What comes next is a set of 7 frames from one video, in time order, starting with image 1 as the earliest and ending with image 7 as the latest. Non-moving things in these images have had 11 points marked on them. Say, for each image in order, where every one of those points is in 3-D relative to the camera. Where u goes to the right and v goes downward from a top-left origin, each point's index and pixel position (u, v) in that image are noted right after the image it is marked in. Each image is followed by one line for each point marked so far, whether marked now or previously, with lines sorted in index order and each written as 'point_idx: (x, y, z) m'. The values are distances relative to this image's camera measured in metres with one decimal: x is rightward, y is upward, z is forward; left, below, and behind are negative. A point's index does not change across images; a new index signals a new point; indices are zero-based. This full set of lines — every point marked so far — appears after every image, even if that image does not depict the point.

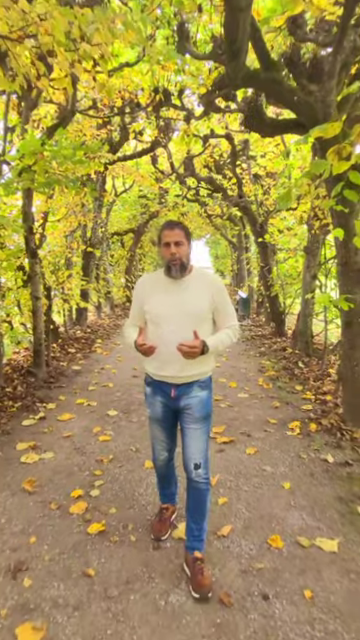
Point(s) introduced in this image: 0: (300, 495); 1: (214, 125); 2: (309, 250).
0: (+1.1, -1.6, +3.5) m
1: (+0.7, +4.3, +8.1) m
2: (+2.7, +1.4, +7.7) m
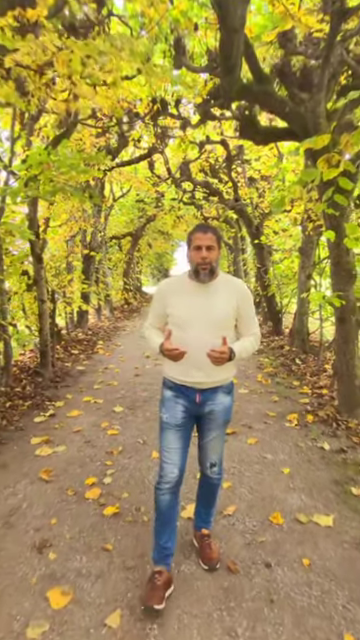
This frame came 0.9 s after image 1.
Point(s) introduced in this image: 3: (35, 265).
0: (+1.2, -1.6, +3.7) m
1: (+0.7, +4.3, +8.4) m
2: (+2.7, +1.5, +8.0) m
3: (-2.6, +1.0, +6.6) m
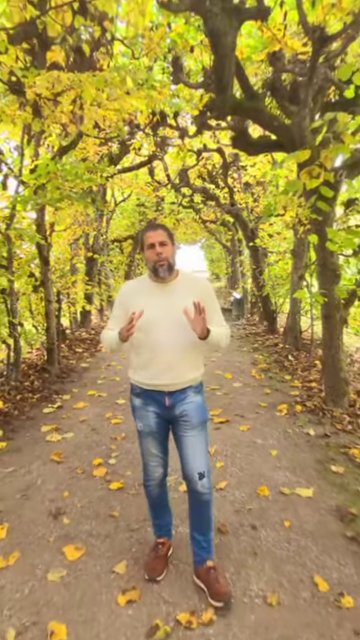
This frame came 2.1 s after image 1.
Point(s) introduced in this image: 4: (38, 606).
0: (+1.2, -1.5, +4.1) m
1: (+0.6, +4.3, +8.9) m
2: (+2.6, +1.5, +8.4) m
3: (-2.6, +1.0, +7.0) m
4: (-0.9, -1.8, +2.3) m
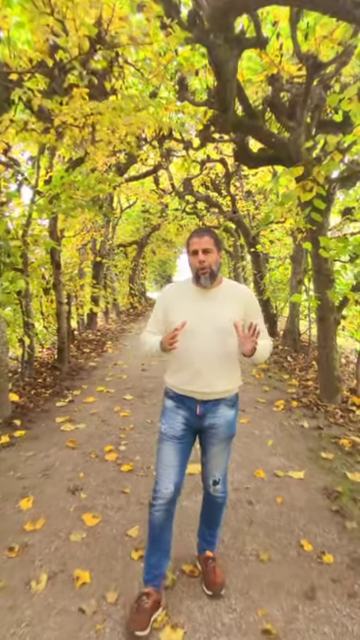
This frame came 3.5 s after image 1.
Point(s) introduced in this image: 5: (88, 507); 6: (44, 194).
0: (+1.2, -1.5, +4.5) m
1: (+0.7, +4.3, +9.3) m
2: (+2.7, +1.5, +8.8) m
3: (-2.5, +1.0, +7.4) m
4: (-0.8, -1.7, +2.7) m
5: (-0.8, -1.7, +3.3) m
6: (-2.3, +2.2, +6.3) m
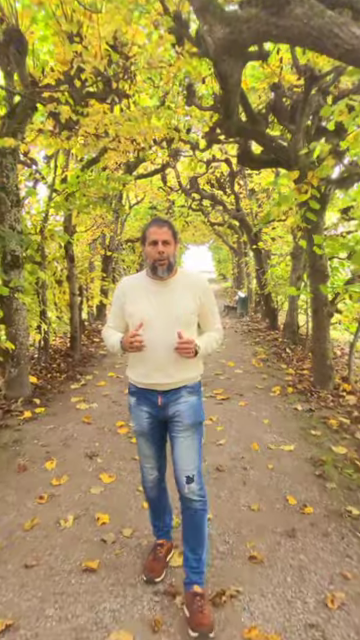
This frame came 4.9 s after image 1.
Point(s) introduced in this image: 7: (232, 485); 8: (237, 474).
0: (+1.3, -1.4, +5.0) m
1: (+0.9, +4.4, +9.7) m
2: (+2.9, +1.6, +9.2) m
3: (-2.4, +1.2, +7.9) m
4: (-0.8, -1.6, +3.2) m
5: (-0.8, -1.5, +3.8) m
6: (-2.2, +2.3, +6.8) m
7: (+0.5, -1.6, +3.6) m
8: (+0.6, -1.6, +3.8) m
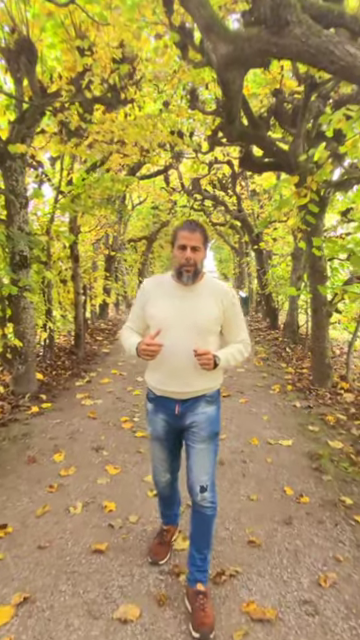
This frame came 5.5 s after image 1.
0: (+1.3, -1.4, +5.2) m
1: (+1.0, +4.5, +9.9) m
2: (+2.9, +1.6, +9.4) m
3: (-2.3, +1.2, +8.1) m
4: (-0.8, -1.6, +3.4) m
5: (-0.8, -1.5, +4.0) m
6: (-2.2, +2.4, +7.0) m
7: (+0.5, -1.6, +3.7) m
8: (+0.6, -1.6, +4.0) m
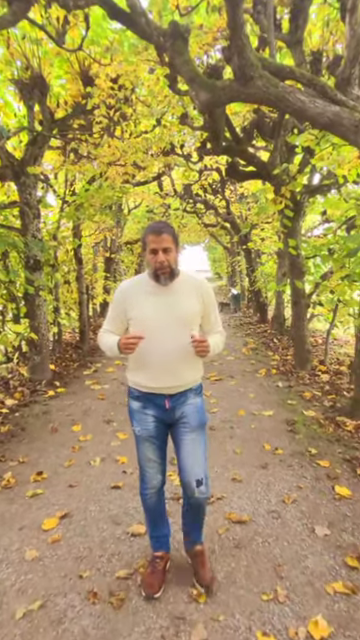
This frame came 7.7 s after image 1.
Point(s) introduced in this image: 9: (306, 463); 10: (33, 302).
0: (+1.3, -1.3, +6.0) m
1: (+0.8, +4.6, +10.7) m
2: (+2.8, +1.8, +10.2) m
3: (-2.5, +1.3, +8.9) m
4: (-0.8, -1.5, +4.2) m
5: (-0.8, -1.4, +4.8) m
6: (-2.3, +2.4, +7.7) m
7: (+0.5, -1.5, +4.5) m
8: (+0.6, -1.4, +4.7) m
9: (+1.3, -1.5, +3.8) m
10: (-2.5, +0.3, +6.3) m
